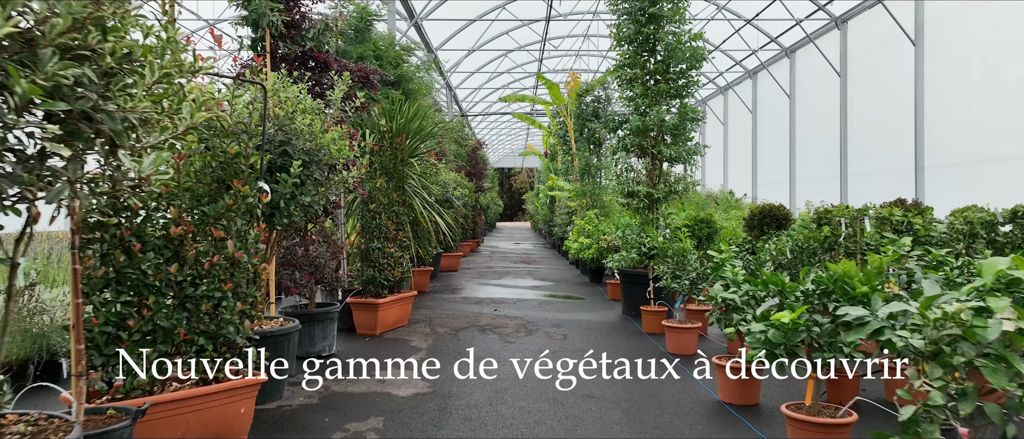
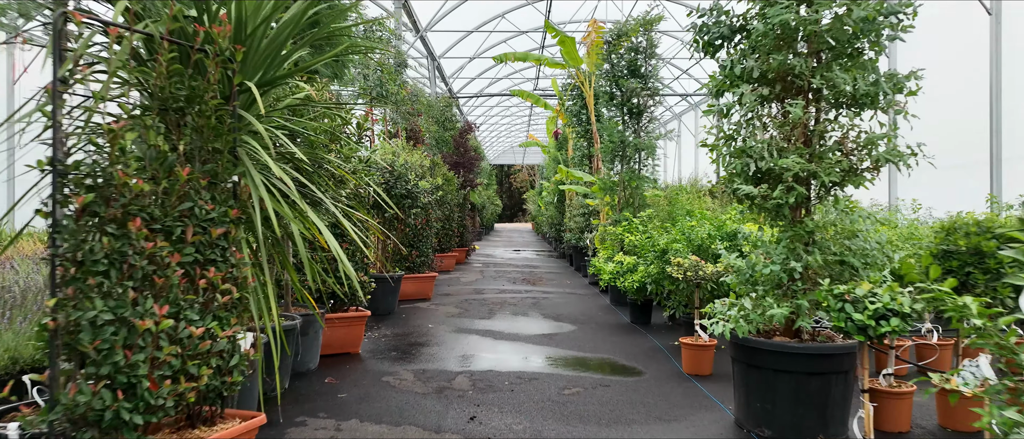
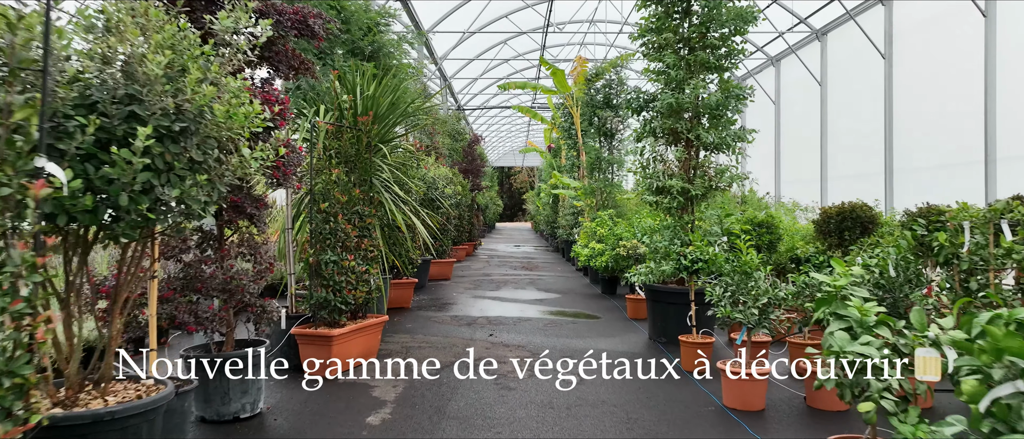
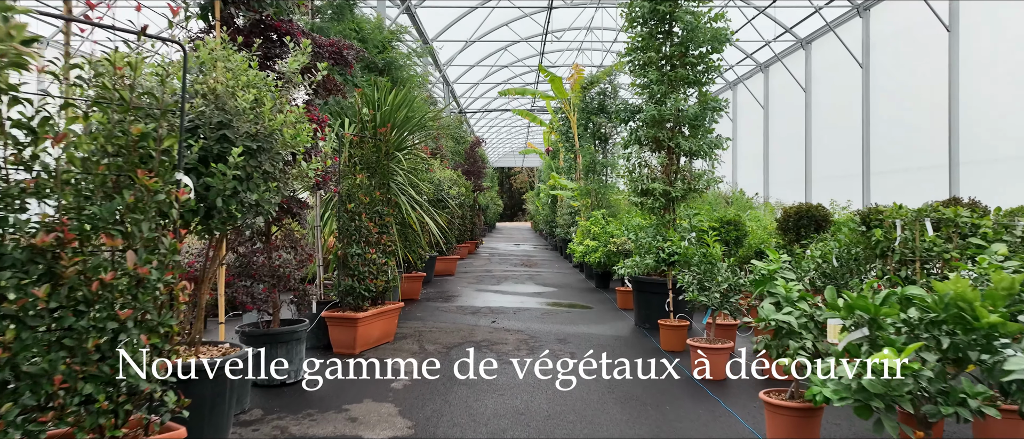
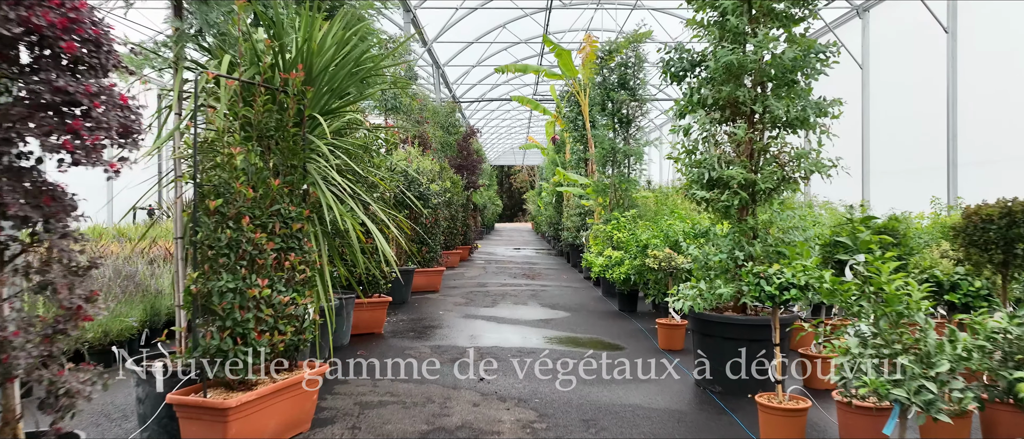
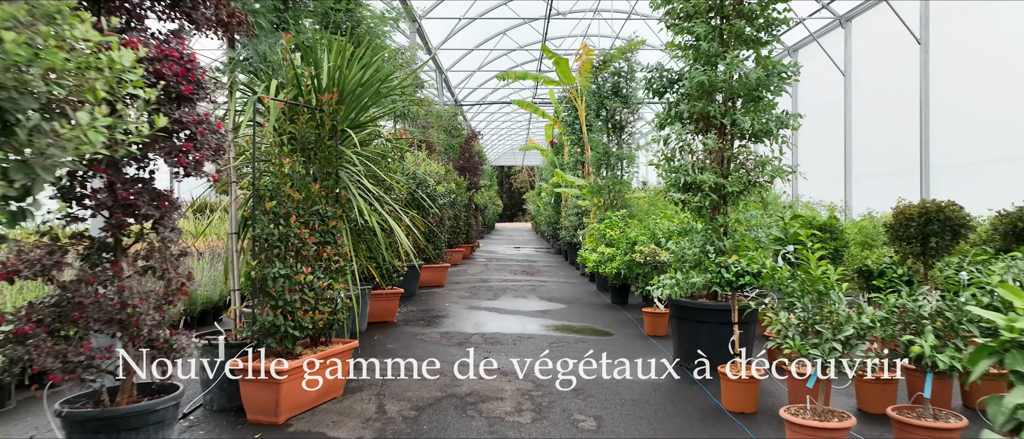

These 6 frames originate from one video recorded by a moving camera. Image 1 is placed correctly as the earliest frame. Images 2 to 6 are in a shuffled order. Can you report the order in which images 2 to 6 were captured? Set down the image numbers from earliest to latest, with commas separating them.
4, 3, 6, 5, 2
